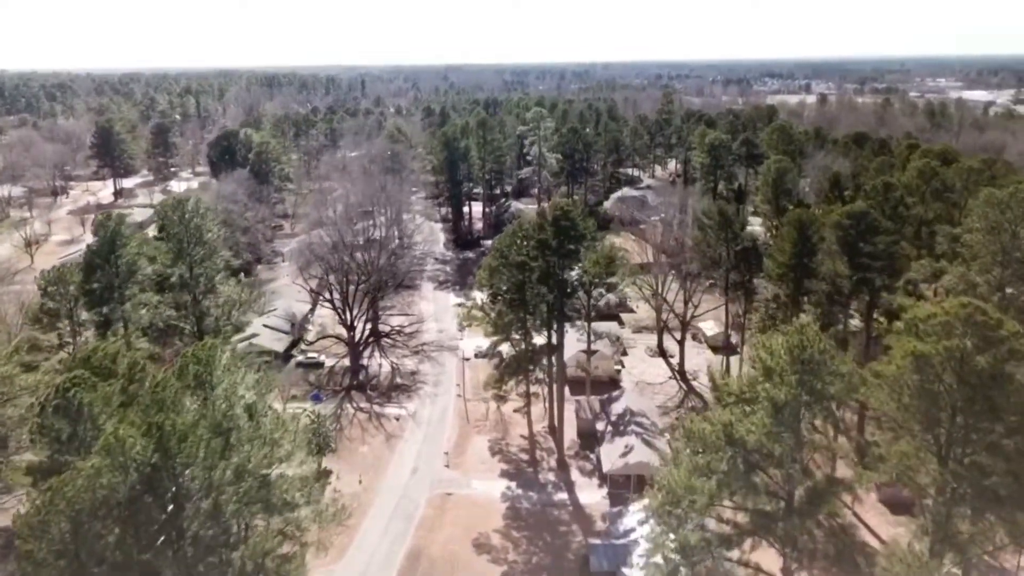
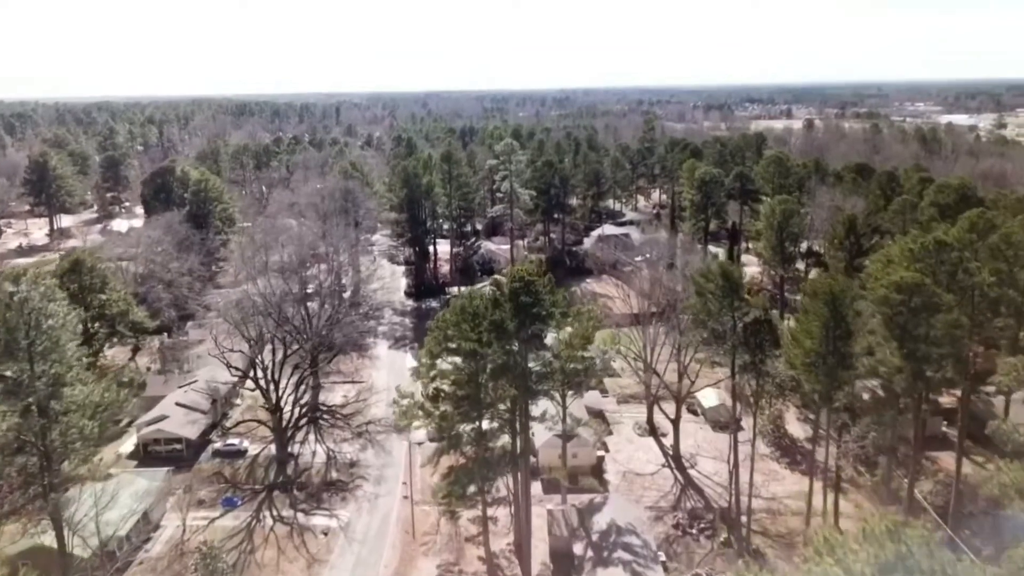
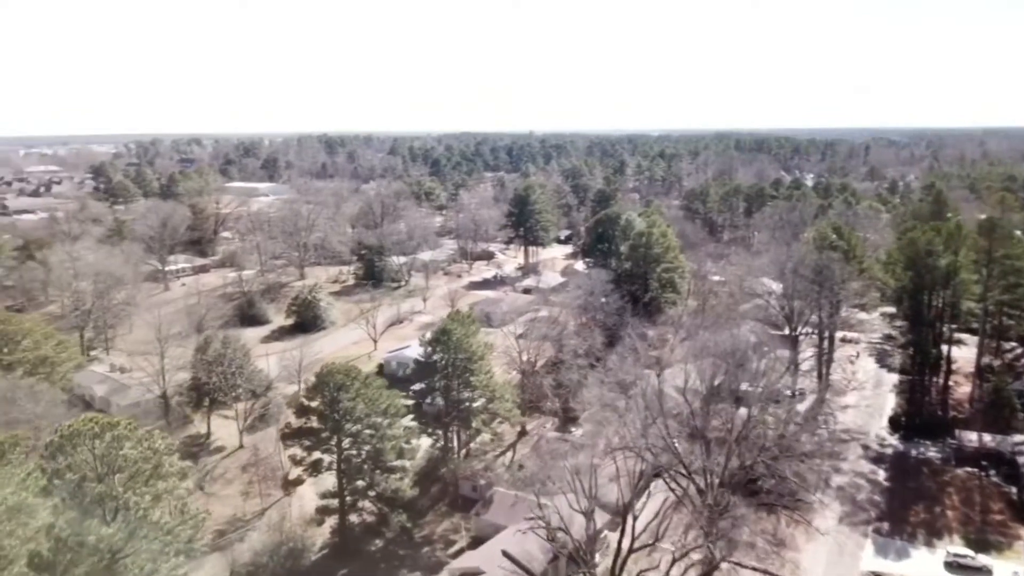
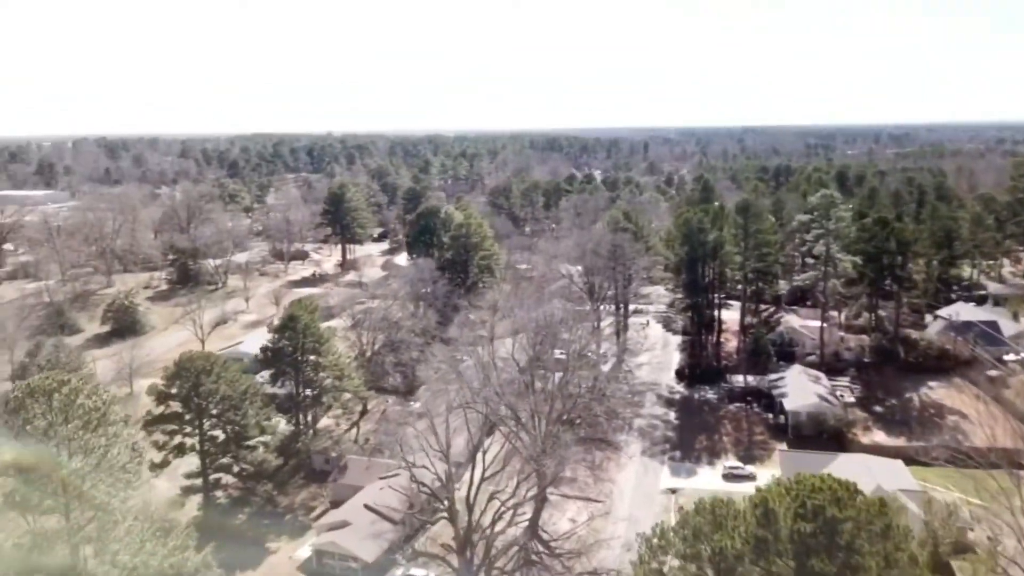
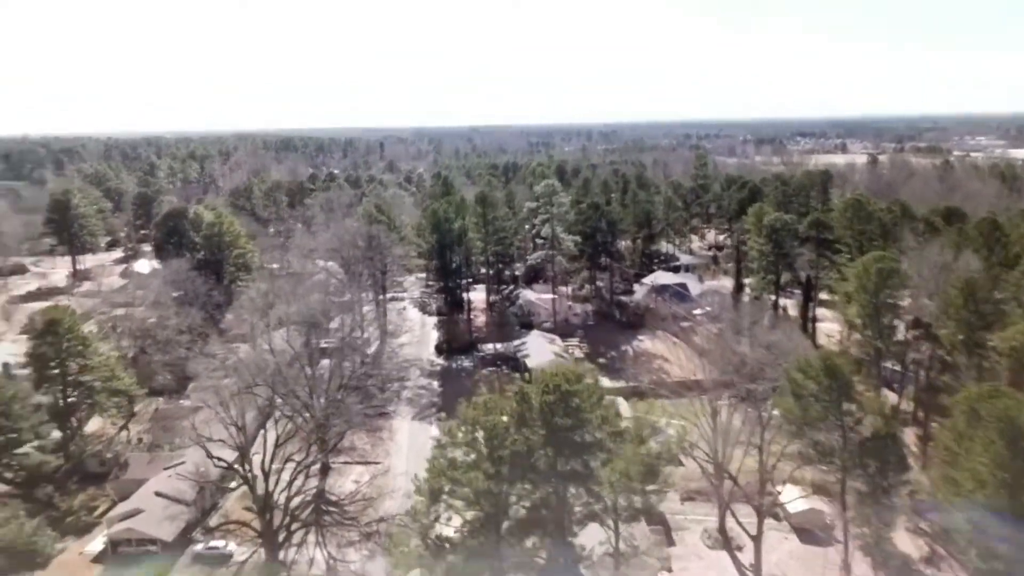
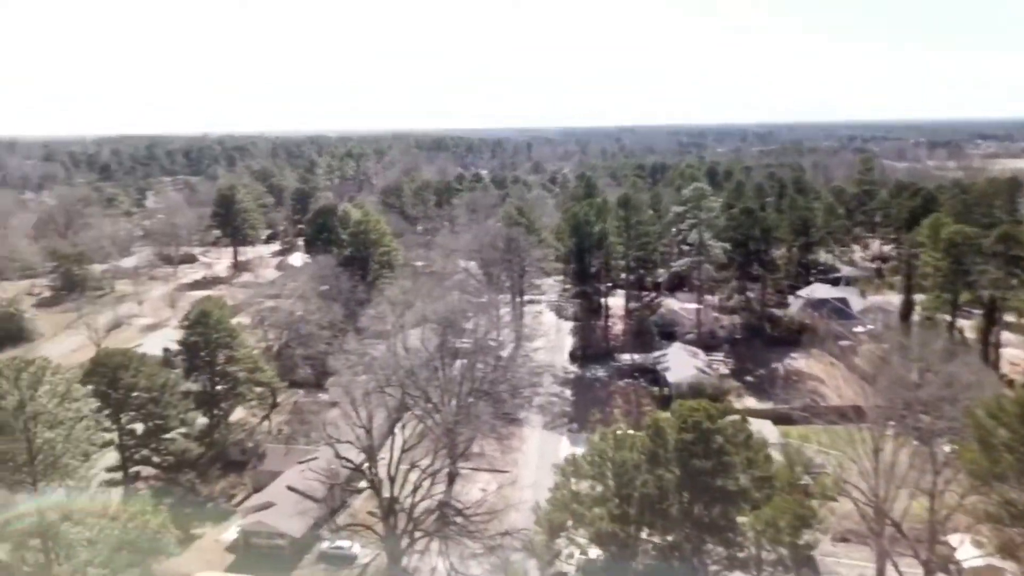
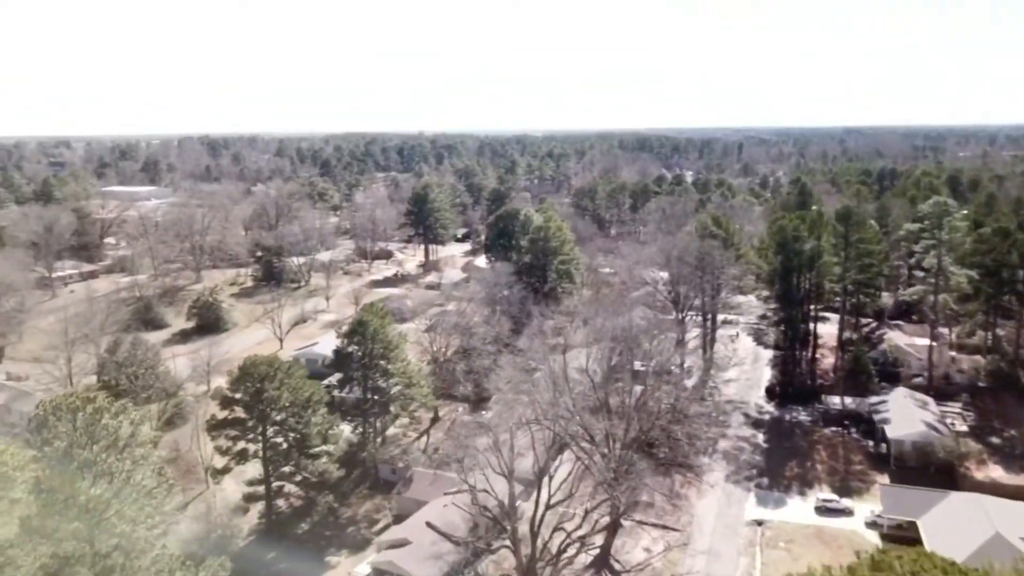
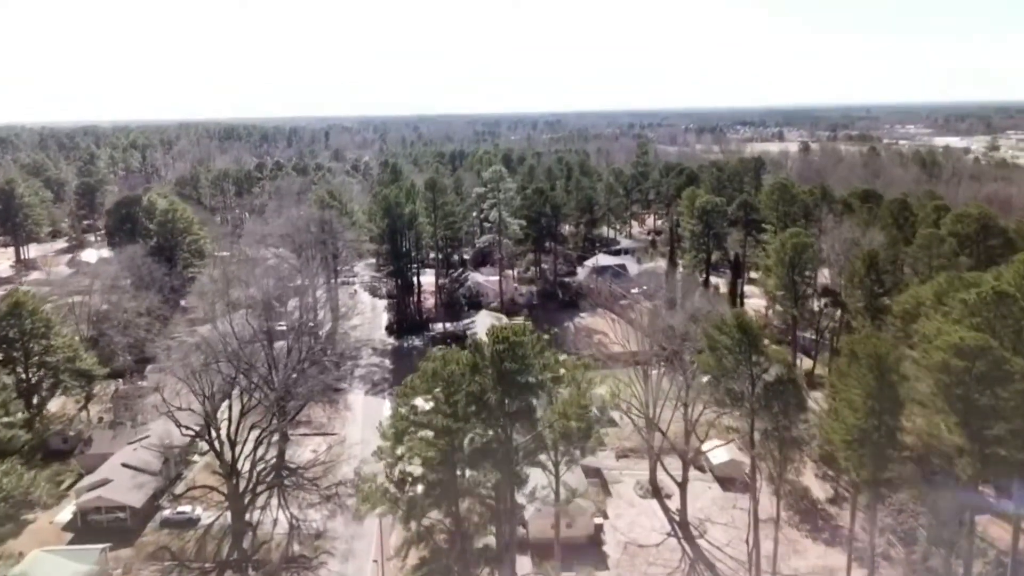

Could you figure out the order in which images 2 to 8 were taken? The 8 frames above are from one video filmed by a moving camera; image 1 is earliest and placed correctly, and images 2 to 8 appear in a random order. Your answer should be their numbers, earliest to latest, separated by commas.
2, 8, 5, 6, 4, 7, 3
